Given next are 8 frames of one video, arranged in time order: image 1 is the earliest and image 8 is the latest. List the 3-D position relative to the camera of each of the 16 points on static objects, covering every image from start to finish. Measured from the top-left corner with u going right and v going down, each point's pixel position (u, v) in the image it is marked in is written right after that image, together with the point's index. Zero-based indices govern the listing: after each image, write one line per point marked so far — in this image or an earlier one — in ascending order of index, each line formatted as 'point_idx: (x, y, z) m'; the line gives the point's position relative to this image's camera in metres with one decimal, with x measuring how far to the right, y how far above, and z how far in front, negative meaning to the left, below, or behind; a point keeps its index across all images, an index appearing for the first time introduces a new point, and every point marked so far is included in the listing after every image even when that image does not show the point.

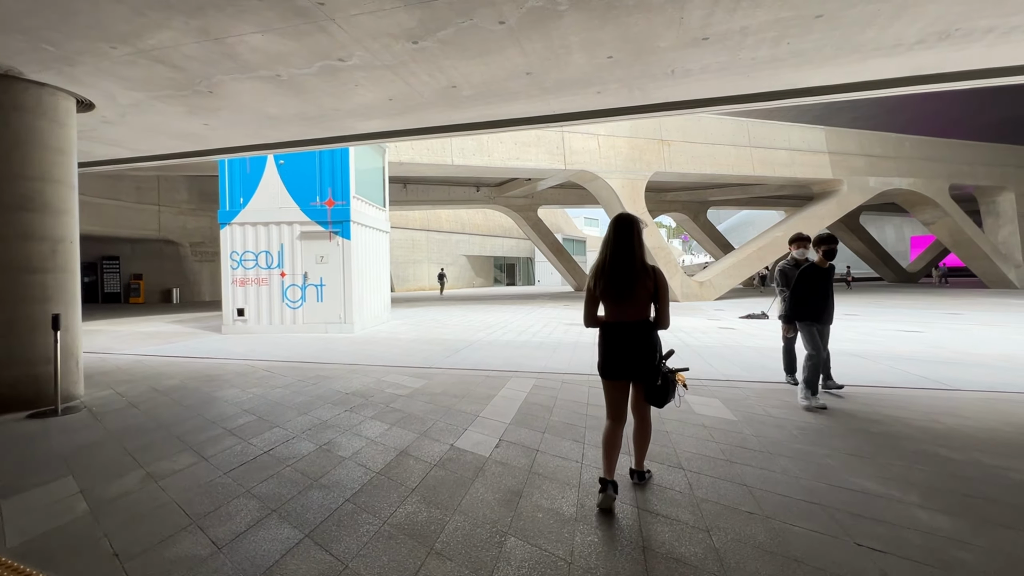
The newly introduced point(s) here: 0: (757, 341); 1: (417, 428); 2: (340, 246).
0: (+4.1, -0.9, +7.9) m
1: (-0.7, -1.1, +3.6) m
2: (-3.6, +0.9, +9.8) m
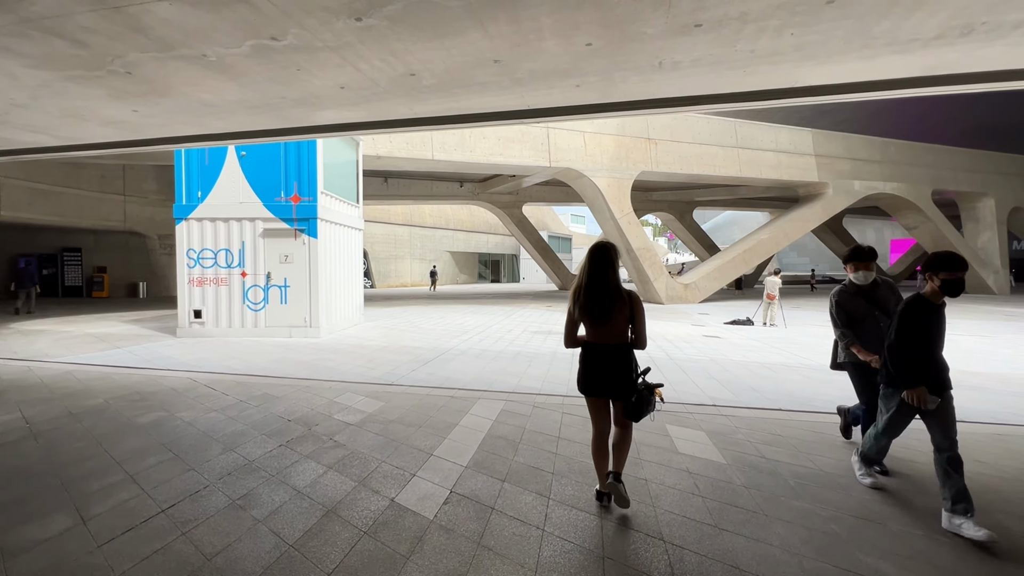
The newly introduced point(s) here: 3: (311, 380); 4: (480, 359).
0: (+3.7, -1.0, +7.5) m
1: (-1.0, -1.2, +3.0) m
2: (-4.0, +0.8, +9.2) m
3: (-2.4, -1.1, +5.6) m
4: (-0.5, -1.1, +7.0) m
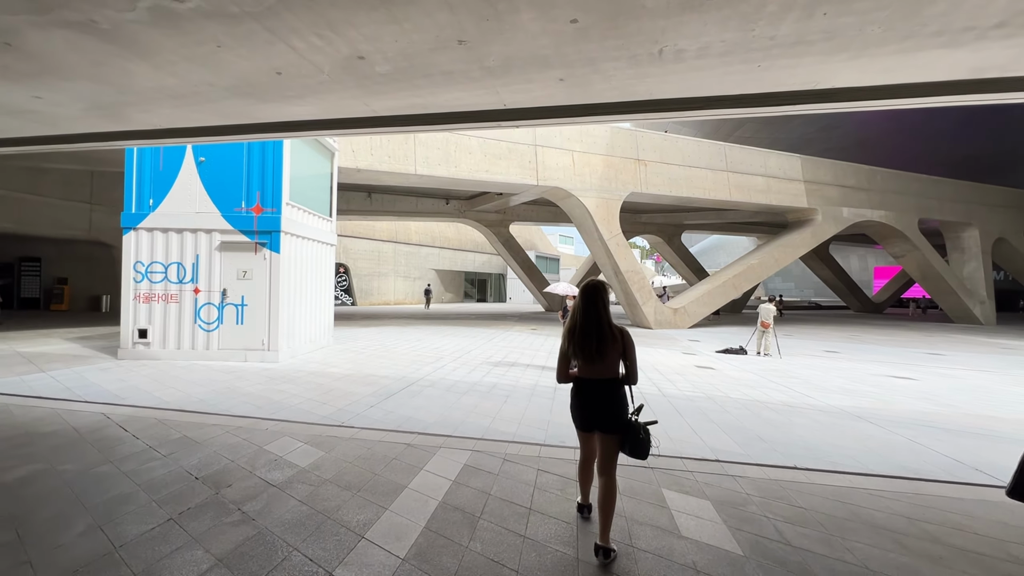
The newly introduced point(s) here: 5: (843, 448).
0: (+3.3, -1.5, +6.8) m
1: (-1.2, -1.4, +2.3) m
2: (-4.4, +0.5, +8.4) m
3: (-2.7, -1.3, +4.8) m
4: (-0.8, -1.4, +6.2) m
5: (+3.0, -1.5, +4.3) m
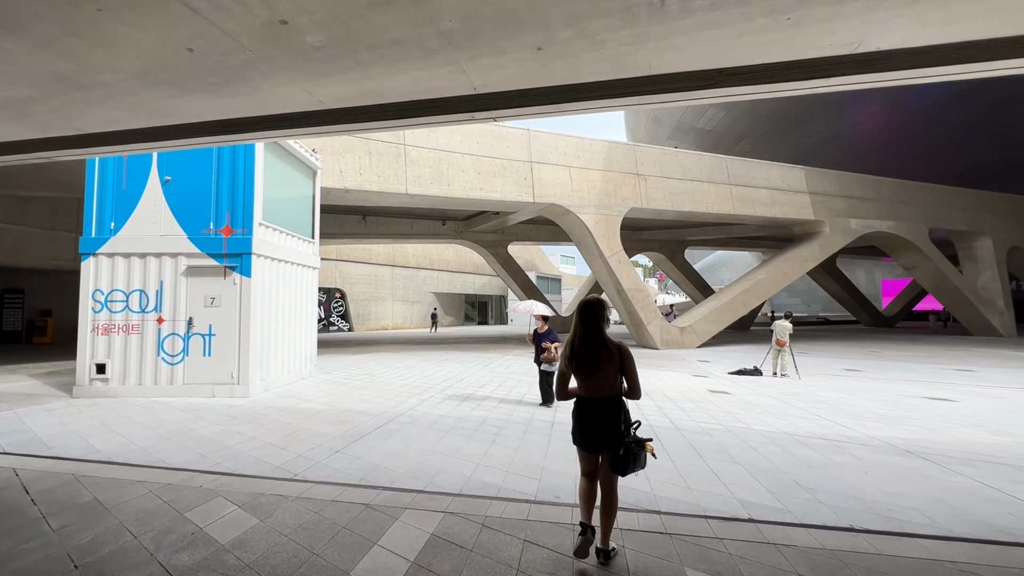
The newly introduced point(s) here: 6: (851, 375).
0: (+3.2, -1.7, +6.0) m
1: (-1.4, -1.4, +1.5) m
2: (-4.5, 0.0, +7.7) m
3: (-2.8, -1.6, +4.0) m
4: (-0.9, -1.7, +5.4) m
5: (+2.9, -1.5, +3.5) m
6: (+8.0, -2.1, +11.2) m
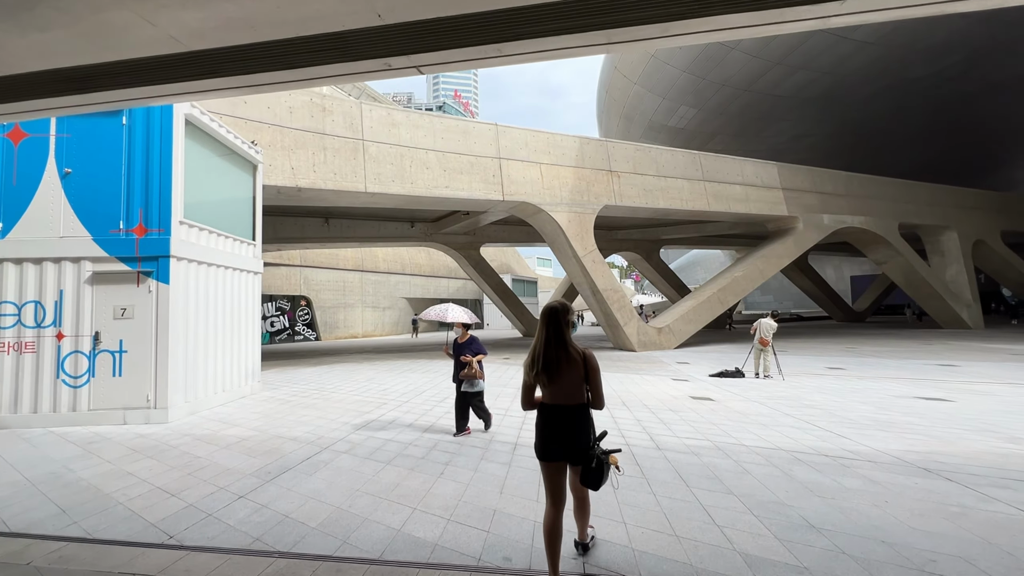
0: (+2.7, -1.6, +5.3) m
1: (-1.6, -1.4, +0.6) m
2: (-5.1, -0.1, +6.7) m
3: (-3.2, -1.6, +3.1) m
4: (-1.4, -1.7, +4.5) m
5: (+2.5, -1.5, +2.7) m
6: (+7.3, -2.0, +10.7) m
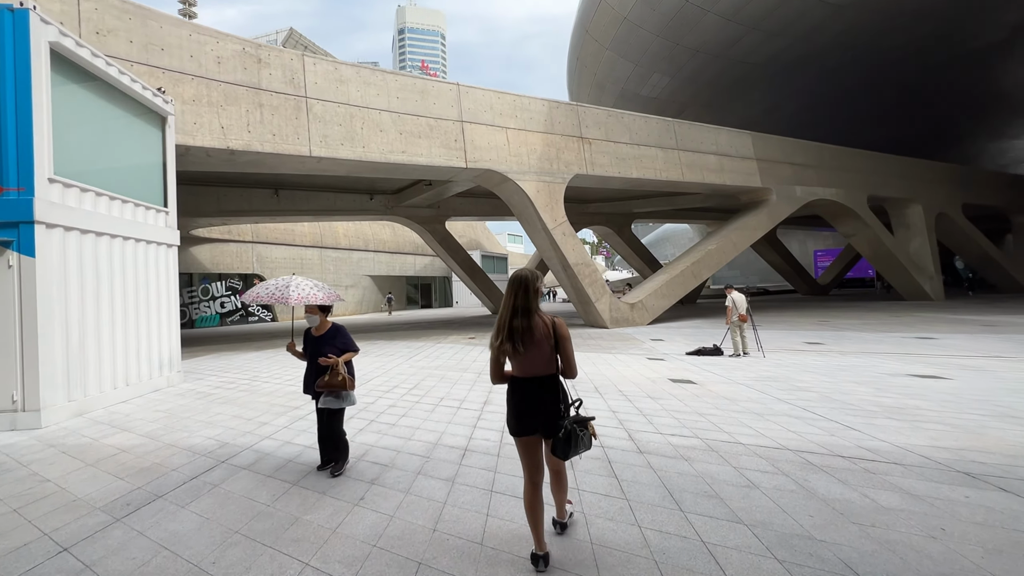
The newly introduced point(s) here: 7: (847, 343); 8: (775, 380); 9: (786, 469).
0: (+2.3, -1.3, +4.5) m
1: (-1.8, -1.4, -0.5) m
2: (-5.6, +0.2, +5.3) m
3: (-3.5, -1.5, +1.9) m
4: (-1.8, -1.5, +3.5) m
5: (+2.2, -1.3, +1.9) m
6: (+6.5, -1.3, +10.2) m
7: (+7.8, -1.3, +11.0) m
8: (+3.8, -1.3, +6.8) m
9: (+2.0, -1.3, +3.4) m
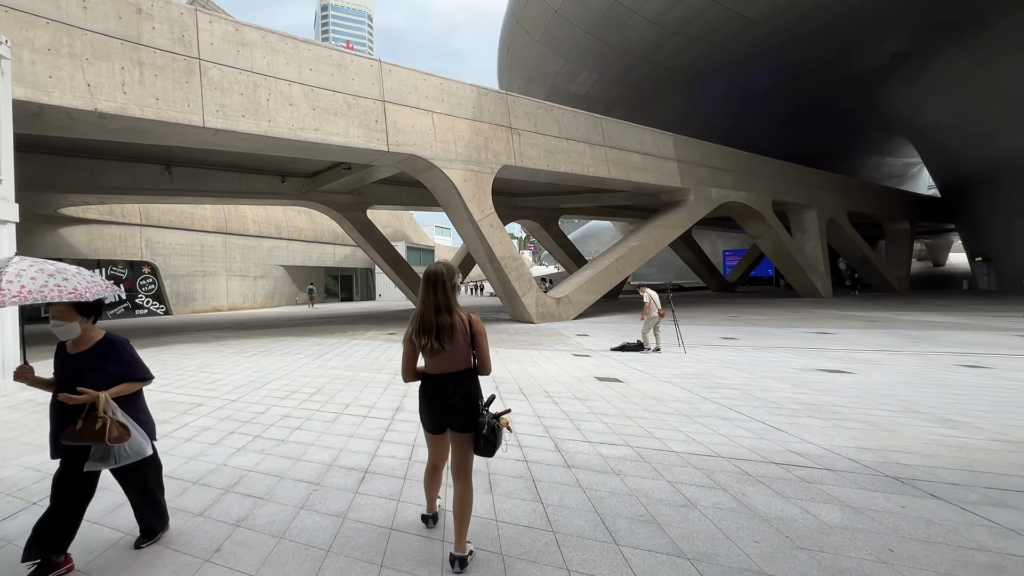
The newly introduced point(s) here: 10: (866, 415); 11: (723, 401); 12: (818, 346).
0: (+1.5, -1.3, +4.3) m
1: (-1.8, -1.4, -1.3) m
2: (-6.4, +0.4, +3.9) m
3: (-3.8, -1.4, +0.8) m
4: (-2.3, -1.4, +2.7) m
5: (+1.8, -1.3, +1.7) m
6: (+4.9, -1.3, +10.5) m
7: (+6.0, -1.2, +11.6) m
8: (+2.7, -1.3, +6.8) m
9: (+1.4, -1.3, +3.1) m
10: (+3.5, -1.2, +4.6) m
11: (+2.4, -1.3, +5.3) m
12: (+6.5, -1.2, +10.0) m
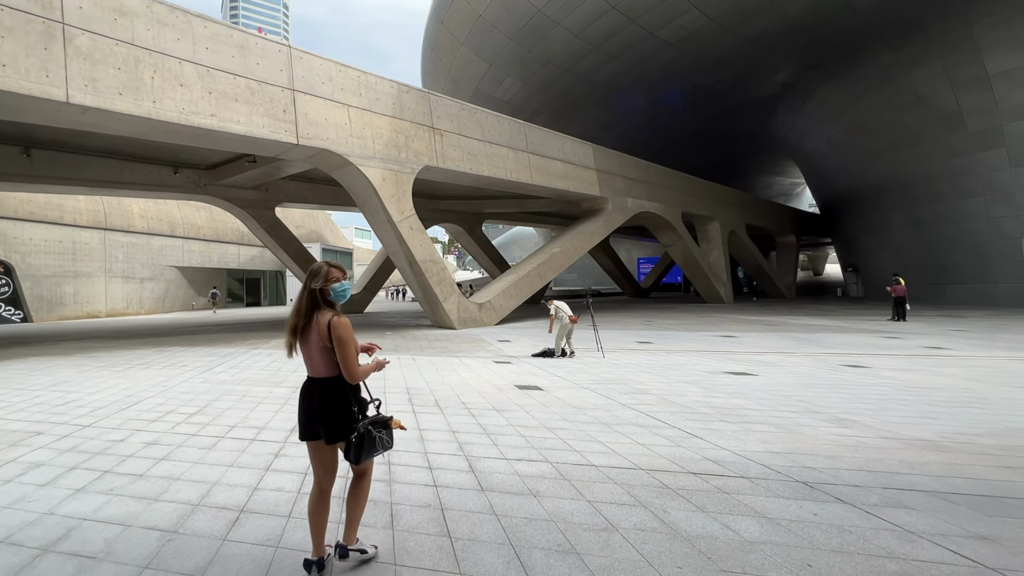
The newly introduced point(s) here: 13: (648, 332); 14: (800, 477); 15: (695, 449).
0: (+0.8, -1.3, +4.1) m
1: (-1.6, -1.4, -1.9) m
2: (-7.0, +0.4, +2.5) m
3: (-4.0, -1.4, -0.1) m
4: (-2.8, -1.4, +1.9) m
5: (+1.5, -1.3, +1.6) m
6: (+3.1, -1.4, +10.8) m
7: (+4.0, -1.4, +12.0) m
8: (+1.5, -1.4, +6.8) m
9: (+0.8, -1.3, +2.9) m
10: (+2.7, -1.3, +4.8) m
11: (+1.5, -1.3, +5.3) m
12: (+4.8, -1.4, +10.6) m
13: (+4.2, -1.3, +14.5) m
14: (+2.0, -1.3, +3.3) m
15: (+1.5, -1.3, +3.9) m
